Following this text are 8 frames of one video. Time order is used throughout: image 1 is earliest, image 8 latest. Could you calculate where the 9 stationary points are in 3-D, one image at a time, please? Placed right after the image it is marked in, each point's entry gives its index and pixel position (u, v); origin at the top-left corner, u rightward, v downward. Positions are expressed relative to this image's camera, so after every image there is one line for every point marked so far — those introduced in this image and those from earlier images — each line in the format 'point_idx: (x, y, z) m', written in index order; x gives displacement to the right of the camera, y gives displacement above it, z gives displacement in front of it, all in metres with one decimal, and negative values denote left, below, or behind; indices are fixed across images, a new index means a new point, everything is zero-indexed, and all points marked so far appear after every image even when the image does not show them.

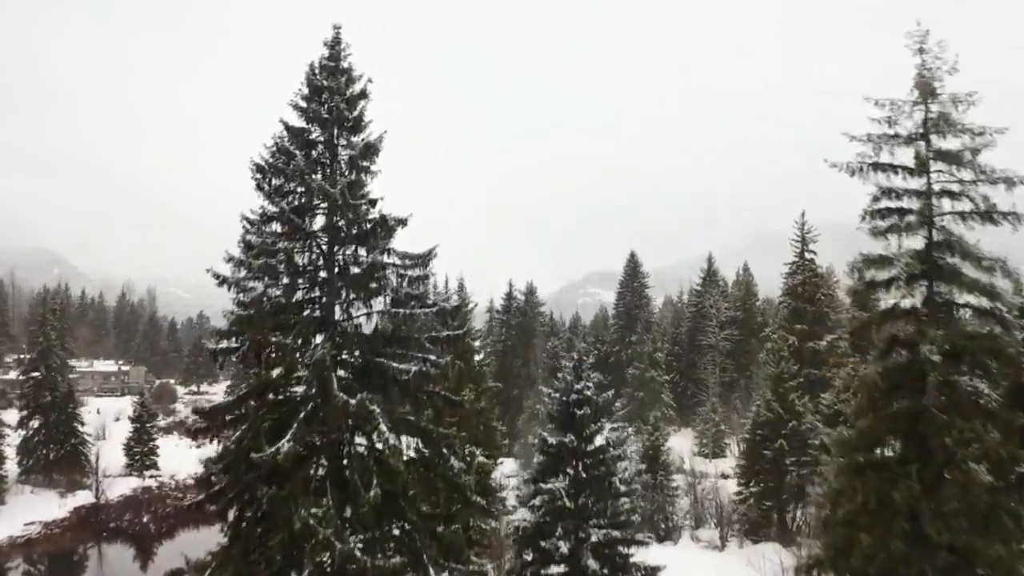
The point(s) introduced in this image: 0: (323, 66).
0: (-3.6, +4.3, +10.8) m
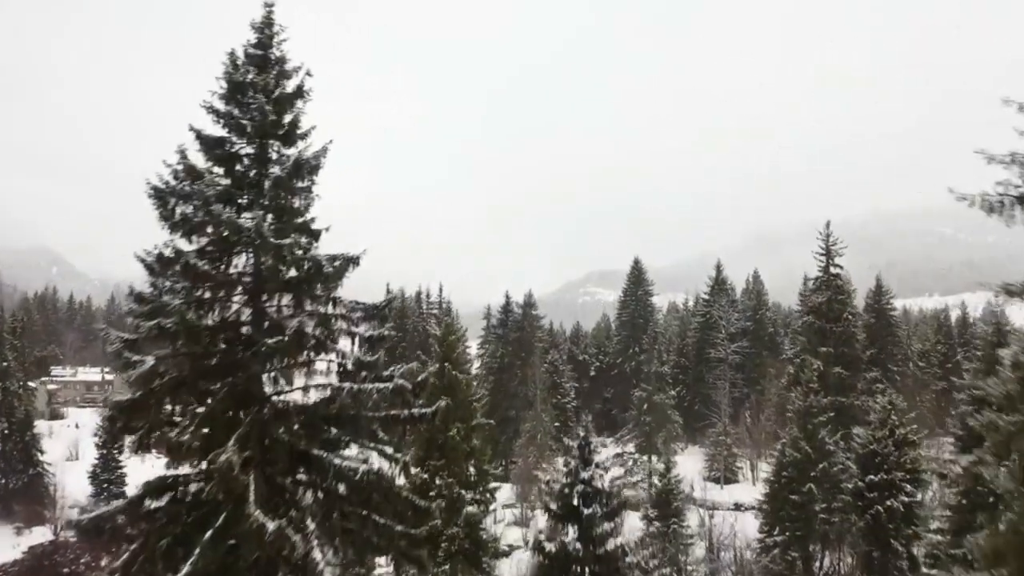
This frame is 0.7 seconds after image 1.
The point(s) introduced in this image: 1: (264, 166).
0: (-3.9, +3.4, +8.3) m
1: (-3.6, +1.8, +8.1) m
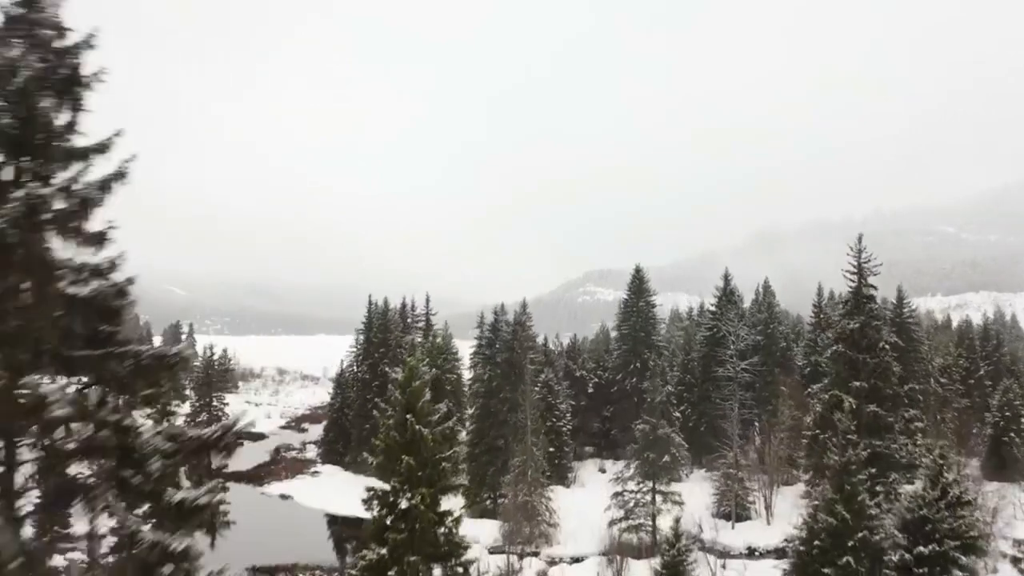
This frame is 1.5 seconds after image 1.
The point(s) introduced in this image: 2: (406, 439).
0: (-4.5, +2.4, +5.0) m
1: (-4.2, +0.8, +4.8) m
2: (-3.0, -4.3, +16.2) m
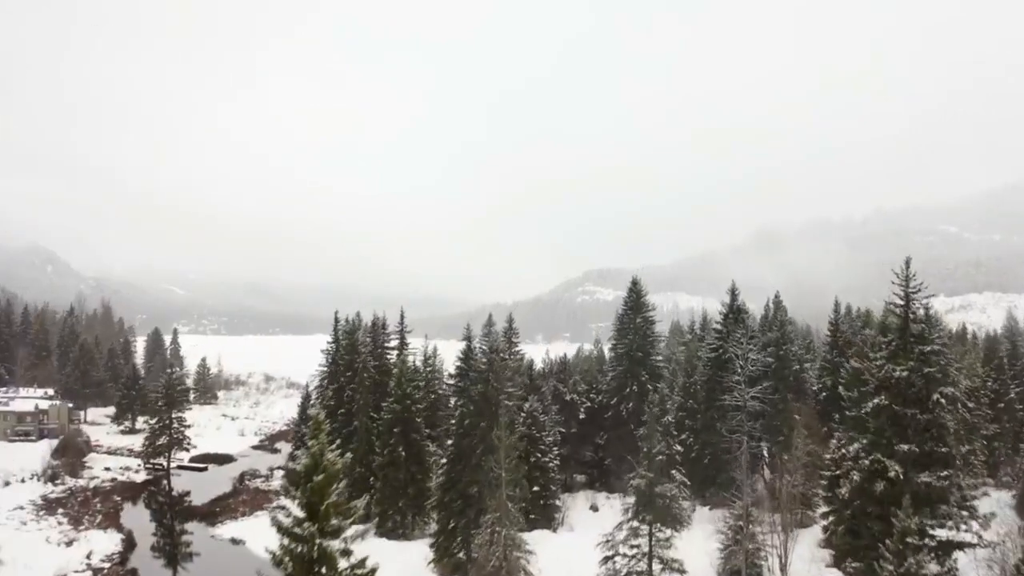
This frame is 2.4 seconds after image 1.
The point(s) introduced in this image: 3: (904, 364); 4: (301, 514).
0: (-5.7, +1.3, +0.7) m
1: (-5.4, -0.4, +0.5) m
2: (-4.3, -5.5, +11.8) m
3: (+11.9, -2.3, +17.1) m
4: (-4.6, -4.8, +12.3) m
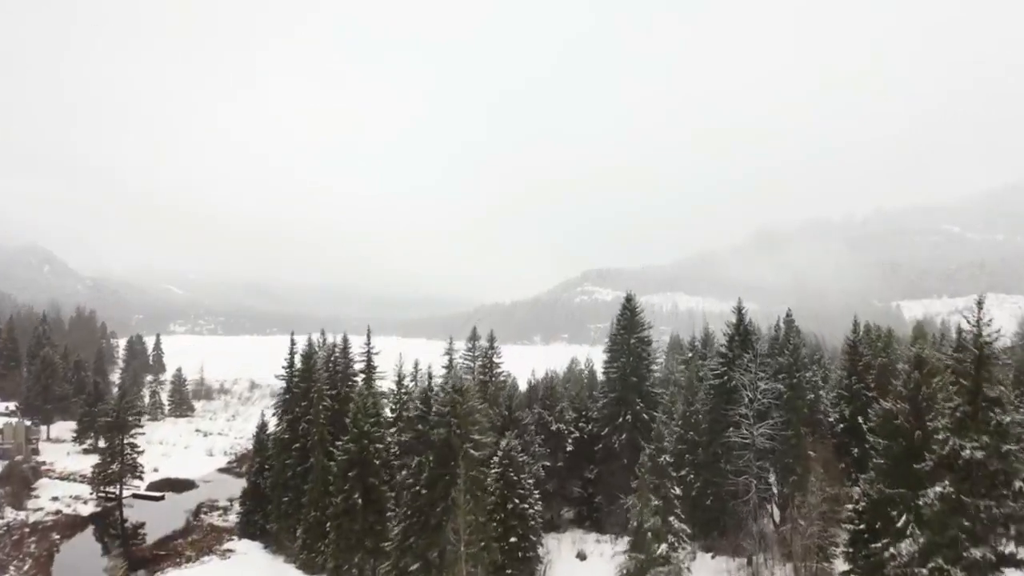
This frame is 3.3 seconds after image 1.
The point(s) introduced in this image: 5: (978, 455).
0: (-7.1, +0.2, -3.7) m
1: (-6.8, -1.5, -3.9) m
2: (-5.6, -6.6, +7.5) m
3: (+10.5, -3.3, +12.8) m
4: (-5.9, -5.9, +8.0) m
5: (+10.5, -3.7, +12.8) m
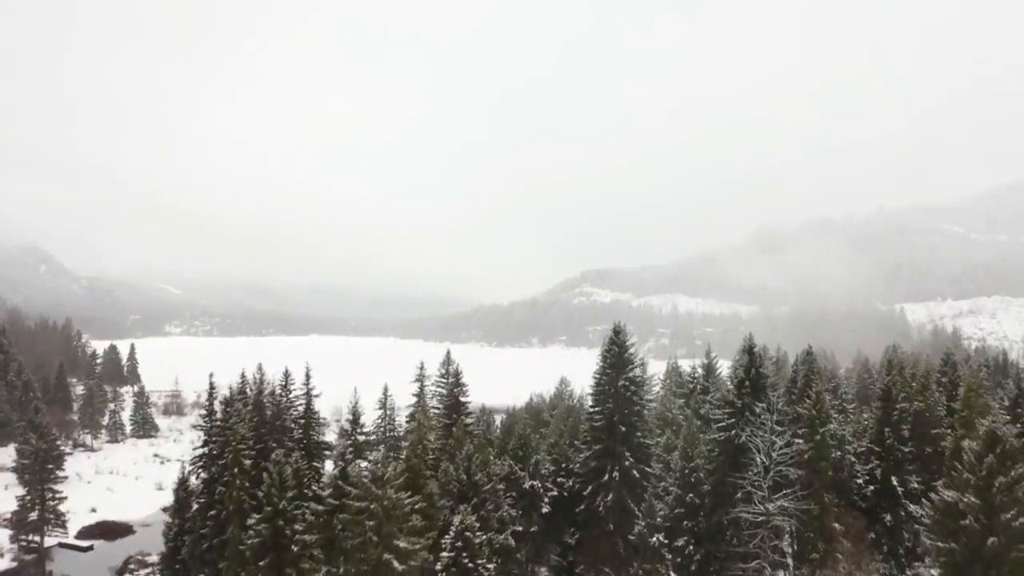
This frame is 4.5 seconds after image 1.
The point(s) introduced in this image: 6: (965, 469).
0: (-9.0, -1.5, -9.5) m
1: (-8.7, -3.1, -9.7) m
2: (-7.5, -8.2, +1.6) m
3: (+8.6, -5.0, +6.9) m
4: (-7.8, -7.6, +2.1) m
5: (+8.6, -5.3, +6.9) m
6: (+14.8, -5.9, +18.4) m
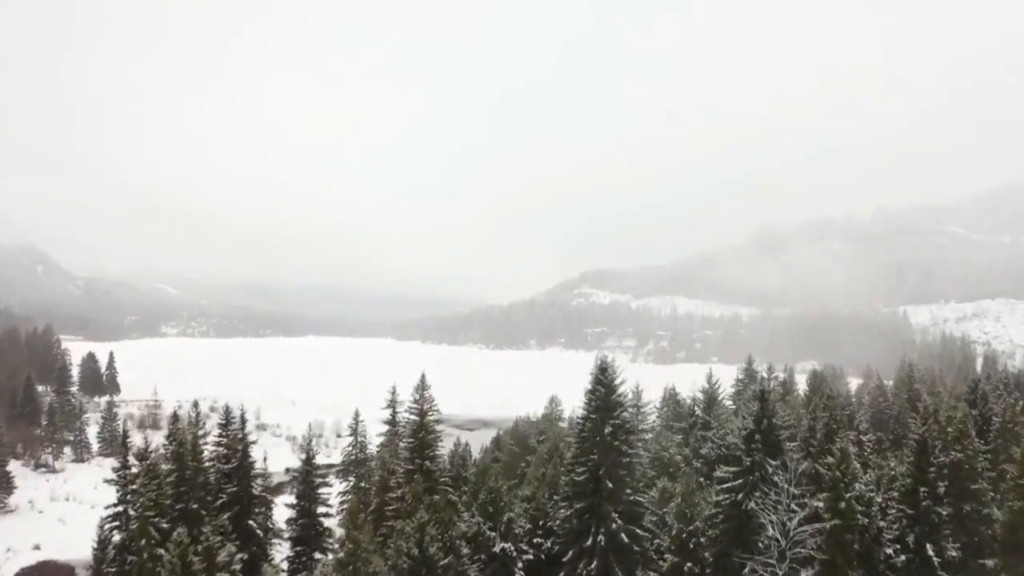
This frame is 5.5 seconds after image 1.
0: (-10.4, -2.9, -14.0) m
1: (-10.2, -4.5, -14.1) m
2: (-9.0, -9.6, -2.8) m
3: (+7.1, -6.4, +2.5) m
4: (-9.3, -9.0, -2.3) m
5: (+7.1, -6.7, +2.5) m
6: (+13.4, -7.3, +14.0) m
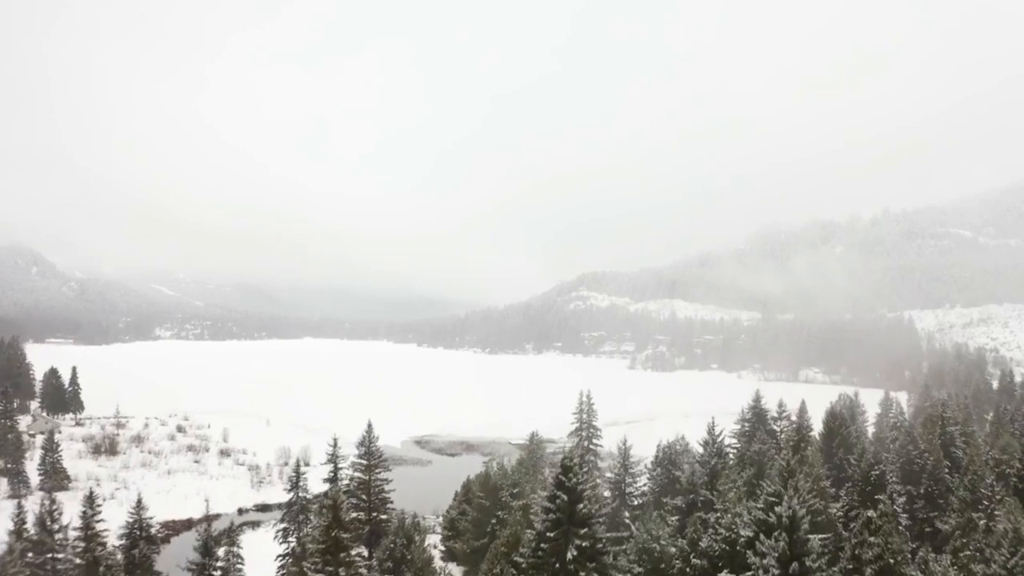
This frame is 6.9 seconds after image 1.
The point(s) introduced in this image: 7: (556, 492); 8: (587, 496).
0: (-12.8, -5.0, -21.0) m
1: (-12.5, -6.7, -21.2) m
2: (-11.3, -11.8, -9.8) m
3: (+4.8, -8.6, -4.5) m
4: (-11.6, -11.1, -9.3) m
5: (+4.8, -8.9, -4.5) m
6: (+11.0, -9.4, +7.0) m
7: (+1.6, -6.9, +20.1) m
8: (+2.6, -6.9, +19.8) m
